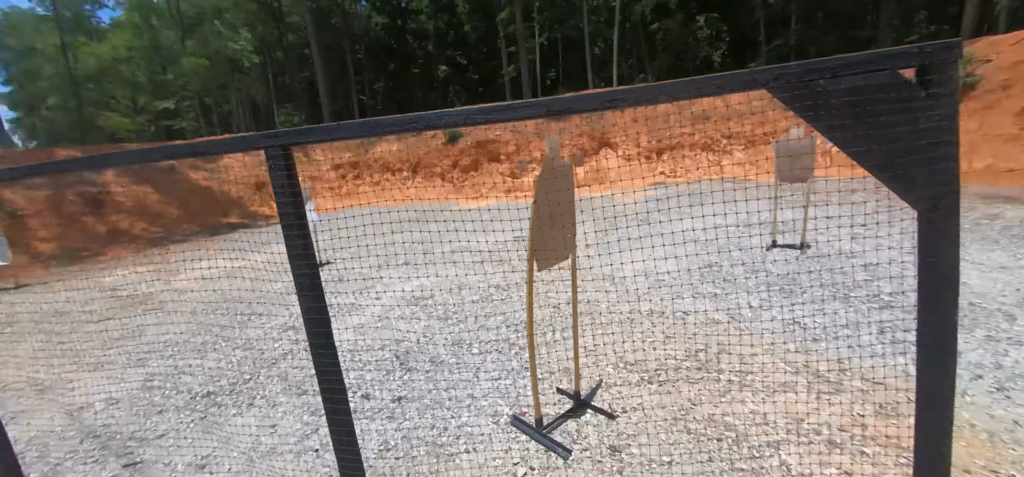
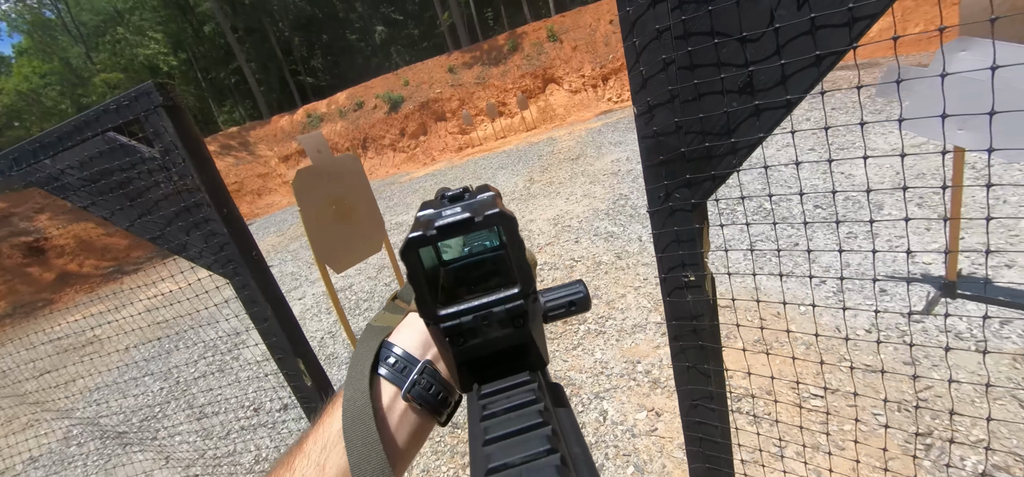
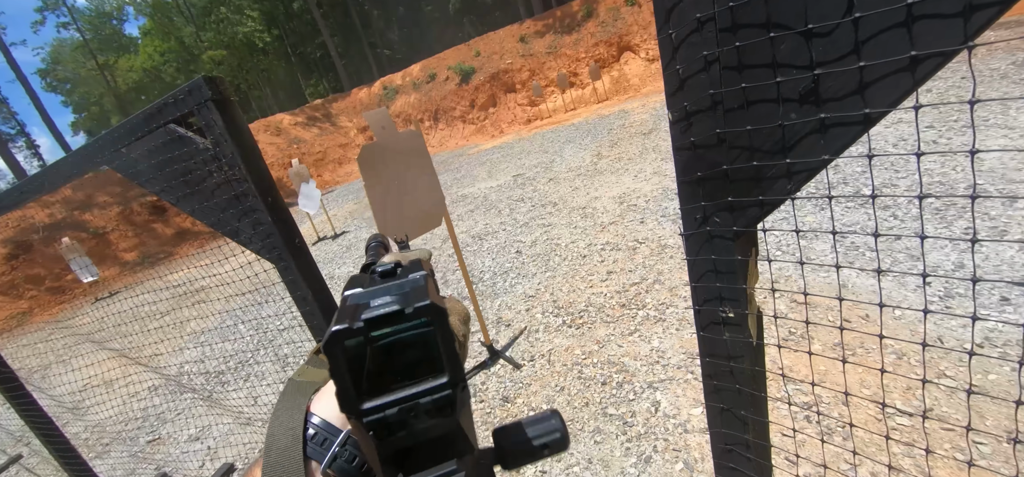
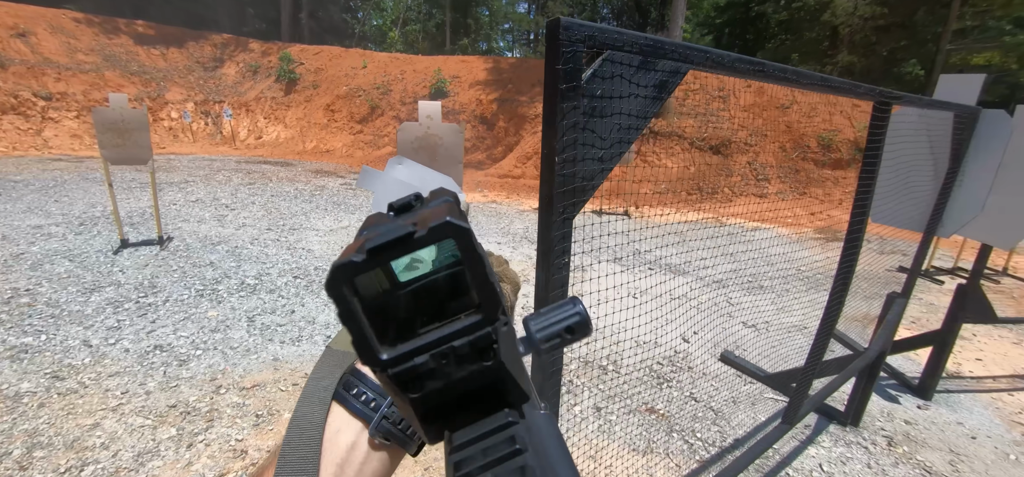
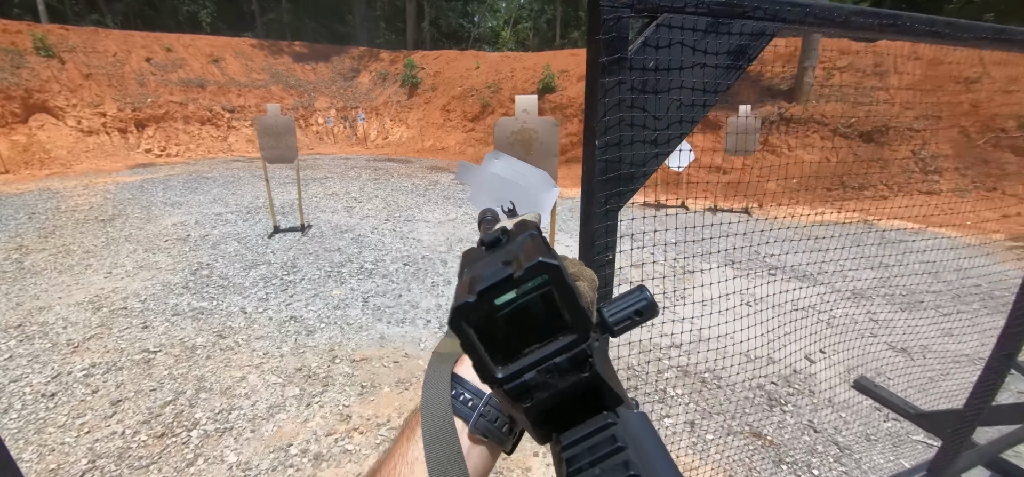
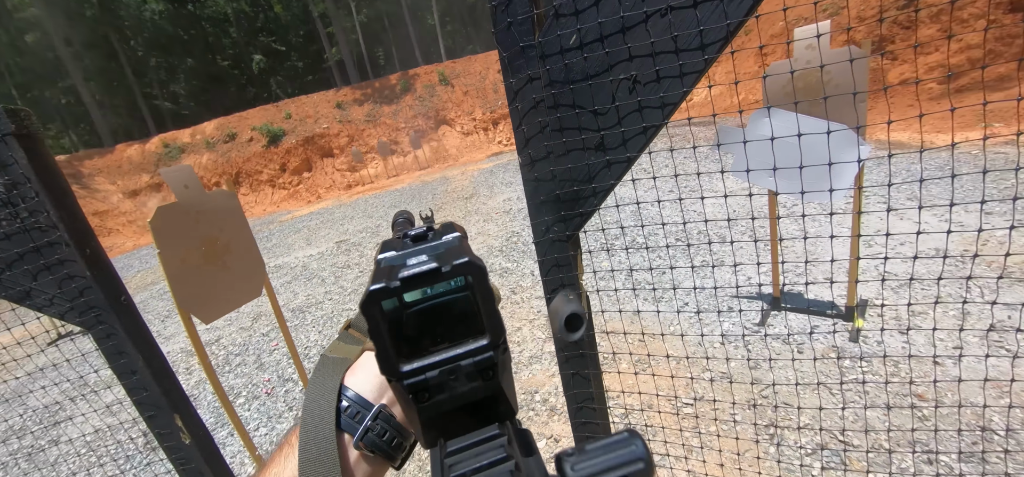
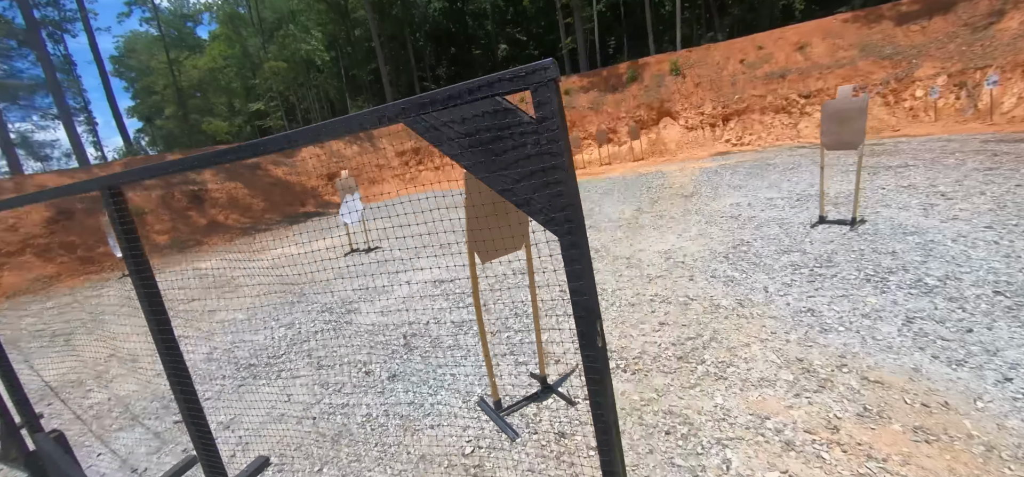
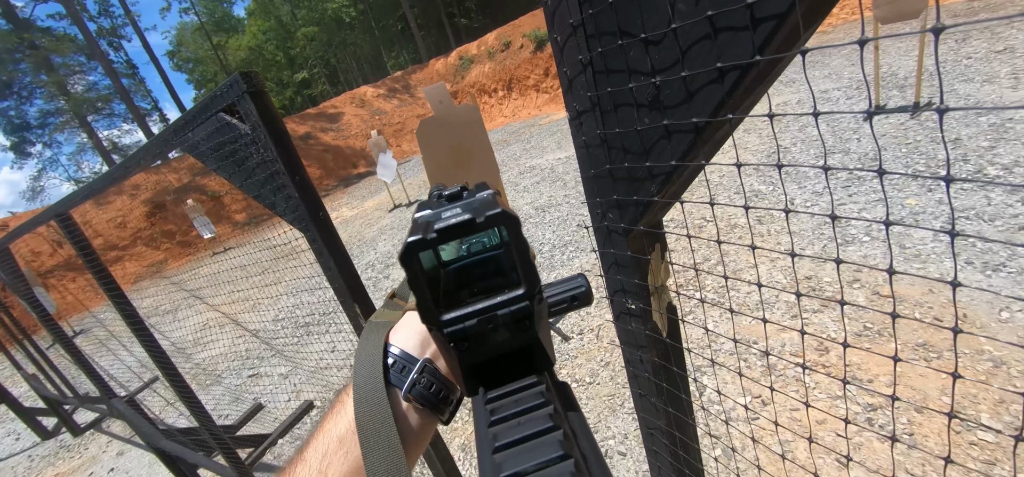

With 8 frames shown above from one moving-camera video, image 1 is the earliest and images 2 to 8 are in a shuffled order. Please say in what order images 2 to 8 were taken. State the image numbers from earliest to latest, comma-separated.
7, 8, 3, 2, 6, 5, 4
